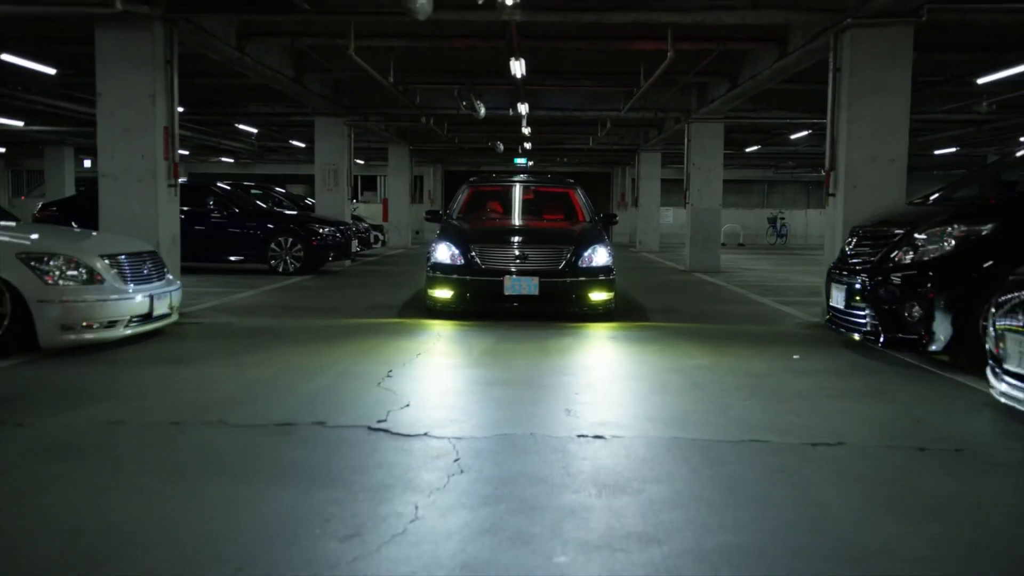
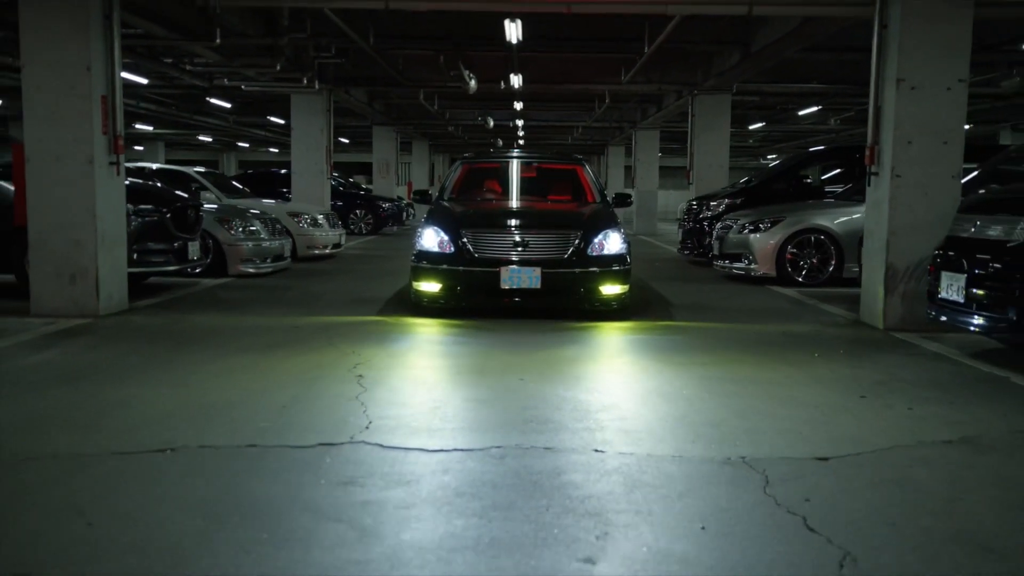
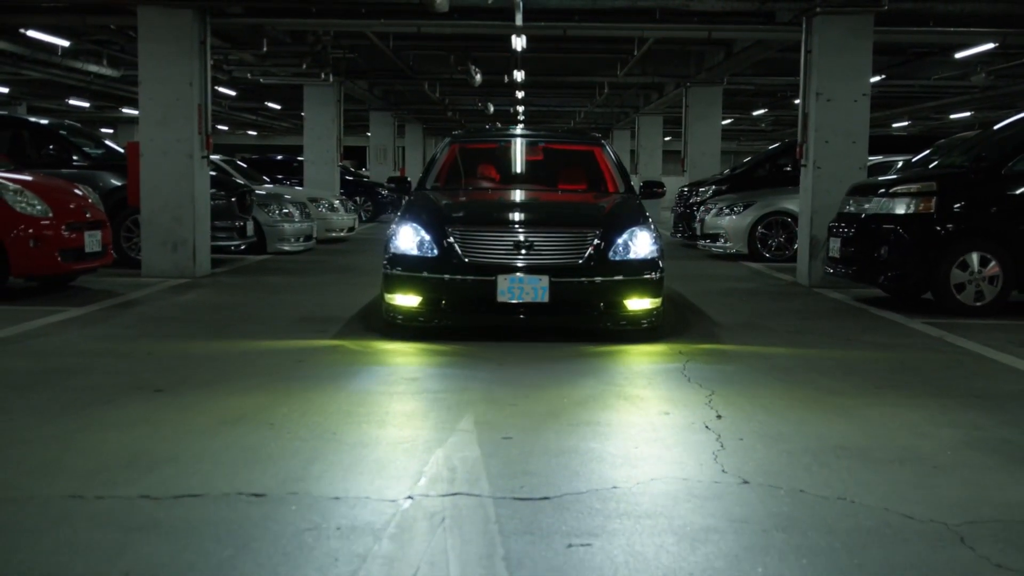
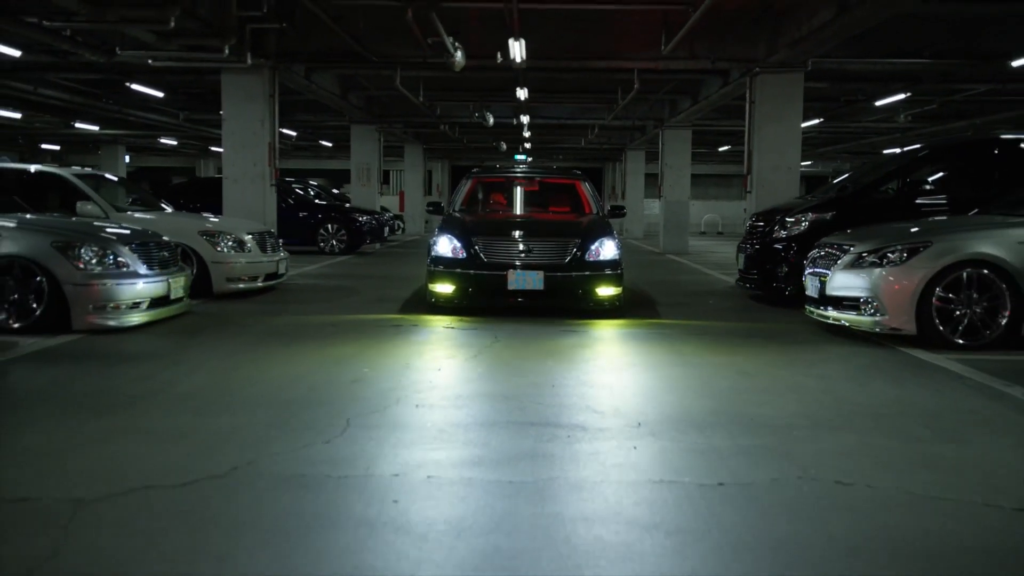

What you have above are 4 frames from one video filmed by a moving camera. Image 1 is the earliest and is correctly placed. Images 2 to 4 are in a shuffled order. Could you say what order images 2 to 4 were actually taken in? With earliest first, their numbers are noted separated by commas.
4, 2, 3
